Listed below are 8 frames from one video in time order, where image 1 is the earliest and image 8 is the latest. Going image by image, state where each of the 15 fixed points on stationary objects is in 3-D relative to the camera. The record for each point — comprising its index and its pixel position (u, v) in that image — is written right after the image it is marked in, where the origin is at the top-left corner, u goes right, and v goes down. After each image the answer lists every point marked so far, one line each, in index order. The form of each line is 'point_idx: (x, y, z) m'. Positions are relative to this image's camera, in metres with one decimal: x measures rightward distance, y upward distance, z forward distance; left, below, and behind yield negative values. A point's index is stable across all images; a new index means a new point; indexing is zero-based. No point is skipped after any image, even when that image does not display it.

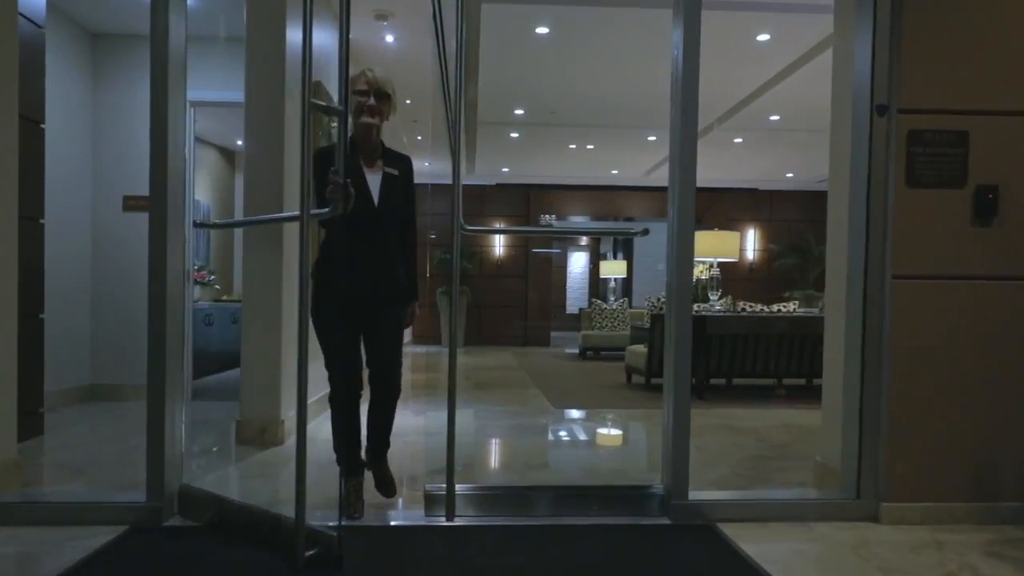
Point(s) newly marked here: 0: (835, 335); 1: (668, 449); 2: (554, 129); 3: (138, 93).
0: (+1.3, -0.2, +2.7) m
1: (+0.6, -0.6, +2.5) m
2: (+0.5, +1.7, +8.2) m
3: (-2.5, +1.3, +4.9) m
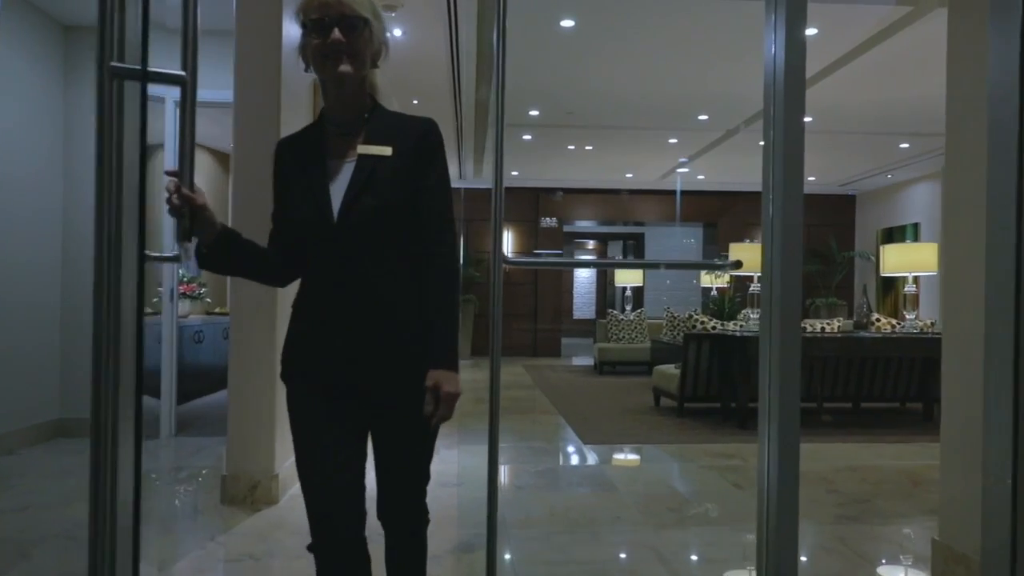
0: (+1.4, -0.3, +2.3) m
1: (+0.7, -0.7, +2.0) m
2: (+0.6, +1.6, +7.7) m
3: (-2.4, +1.2, +4.4) m
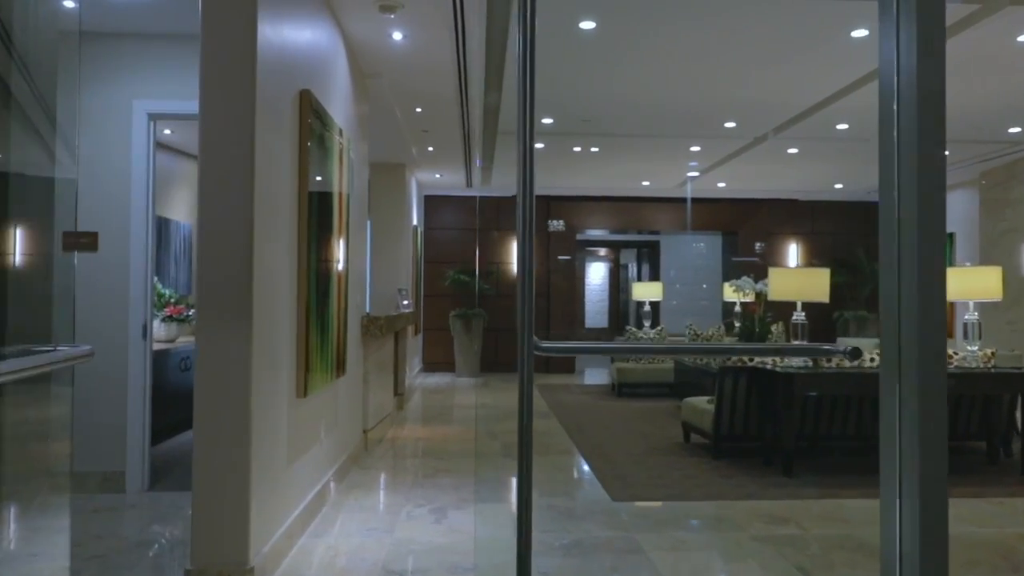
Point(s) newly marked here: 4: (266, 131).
0: (+1.5, -0.5, +1.8) m
1: (+0.8, -0.9, +1.5) m
2: (+0.7, +1.4, +7.2) m
3: (-2.3, +1.0, +4.0) m
4: (-1.0, +0.6, +2.8) m
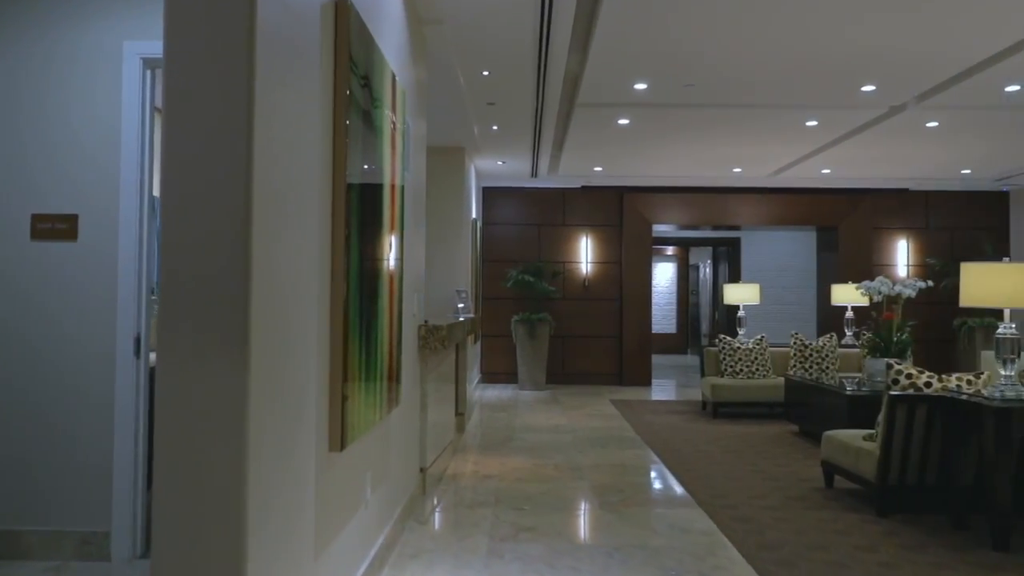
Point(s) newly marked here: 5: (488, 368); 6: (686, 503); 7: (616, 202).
0: (+1.8, -0.5, +0.6) m
1: (+1.0, -0.9, +0.4) m
2: (+1.4, +1.4, +6.1) m
3: (-1.8, +1.0, +3.1) m
4: (-0.6, +0.6, +1.8) m
5: (-0.3, -1.0, +9.2) m
6: (+1.0, -1.2, +3.9) m
7: (+1.3, +1.1, +9.2) m
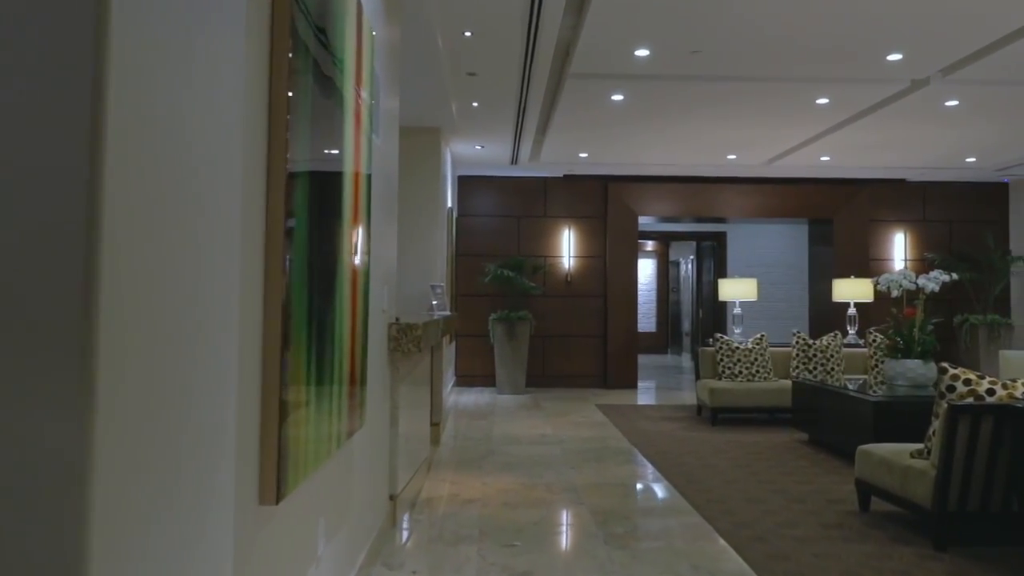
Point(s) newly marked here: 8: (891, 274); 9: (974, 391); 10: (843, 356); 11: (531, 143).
0: (+1.9, -0.4, +0.1) m
1: (+1.1, -0.8, -0.2) m
2: (+1.2, +1.4, +5.5) m
3: (-1.8, +1.0, +2.3) m
4: (-0.5, +0.6, +1.2) m
5: (-0.6, -1.0, +8.5) m
6: (+0.9, -1.1, +3.4) m
7: (+1.1, +1.1, +8.7) m
8: (+2.8, +0.1, +5.3) m
9: (+2.0, -0.5, +3.2) m
10: (+3.0, -0.6, +6.5) m
11: (+0.2, +1.4, +7.0) m
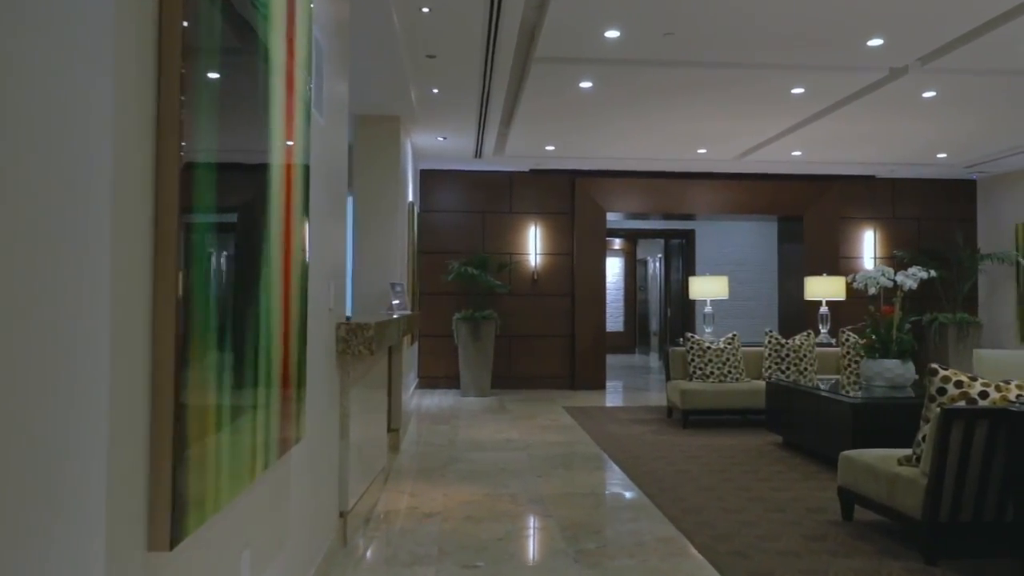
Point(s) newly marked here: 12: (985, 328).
0: (+1.8, -0.4, -0.1) m
1: (+1.1, -0.8, -0.4) m
2: (+1.0, +1.5, +5.3) m
3: (-2.0, +1.0, +2.0) m
4: (-0.6, +0.6, +0.9) m
5: (-1.0, -1.0, +8.2) m
6: (+0.7, -1.1, +3.1) m
7: (+0.6, +1.2, +8.4) m
8: (+2.5, +0.1, +5.1) m
9: (+1.9, -0.4, +3.0) m
10: (+2.7, -0.6, +6.4) m
11: (-0.1, +1.4, +6.7) m
12: (+5.6, -0.5, +8.6) m
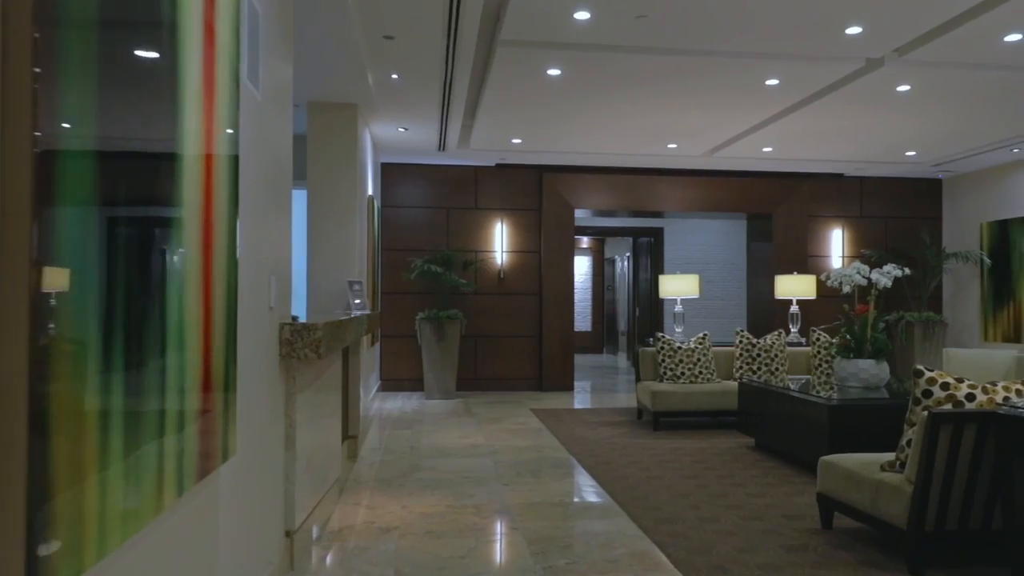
0: (+1.8, -0.4, -0.3) m
1: (+1.1, -0.8, -0.6) m
2: (+0.7, +1.5, +5.1) m
3: (-2.1, +1.0, +1.6) m
4: (-0.7, +0.6, +0.6) m
5: (-1.4, -0.9, +7.9) m
6: (+0.6, -1.1, +2.9) m
7: (+0.3, +1.2, +8.2) m
8: (+2.3, +0.1, +5.0) m
9: (+1.7, -0.4, +2.8) m
10: (+2.4, -0.6, +6.3) m
11: (-0.5, +1.4, +6.5) m
12: (+5.2, -0.5, +8.6) m
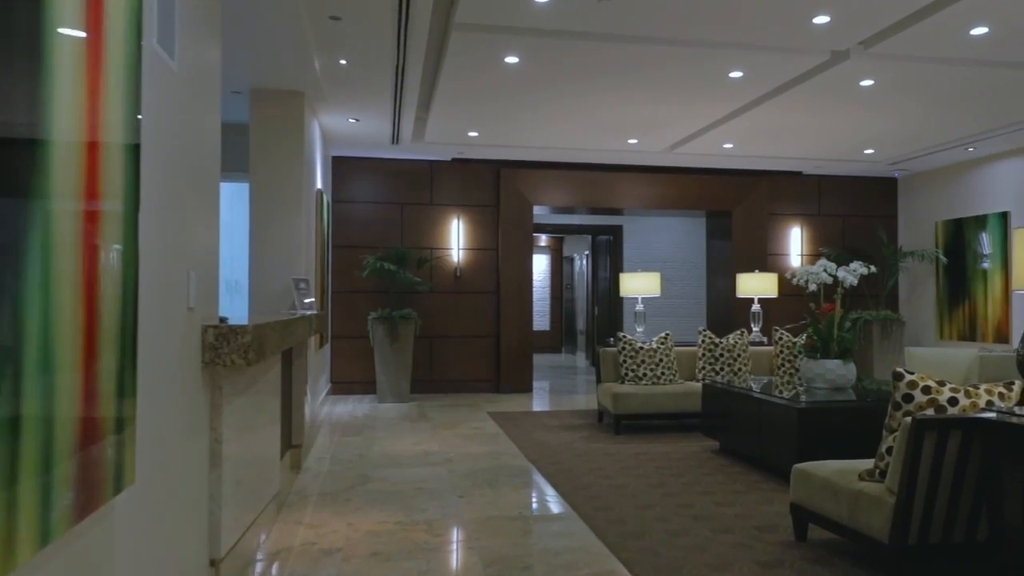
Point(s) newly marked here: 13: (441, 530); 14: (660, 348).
0: (+1.8, -0.4, -0.4) m
1: (+1.2, -0.8, -0.8) m
2: (+0.4, +1.5, +4.8) m
3: (-2.2, +1.0, +1.3) m
4: (-0.7, +0.7, +0.3) m
5: (-1.8, -0.9, +7.6) m
6: (+0.4, -1.1, +2.7) m
7: (-0.2, +1.2, +7.9) m
8: (+2.0, +0.1, +4.9) m
9: (+1.6, -0.4, +2.7) m
10: (+2.0, -0.6, +6.1) m
11: (-0.8, +1.5, +6.2) m
12: (+4.7, -0.4, +8.7) m
13: (-0.3, -1.1, +3.3) m
14: (+1.2, -0.5, +5.8) m
